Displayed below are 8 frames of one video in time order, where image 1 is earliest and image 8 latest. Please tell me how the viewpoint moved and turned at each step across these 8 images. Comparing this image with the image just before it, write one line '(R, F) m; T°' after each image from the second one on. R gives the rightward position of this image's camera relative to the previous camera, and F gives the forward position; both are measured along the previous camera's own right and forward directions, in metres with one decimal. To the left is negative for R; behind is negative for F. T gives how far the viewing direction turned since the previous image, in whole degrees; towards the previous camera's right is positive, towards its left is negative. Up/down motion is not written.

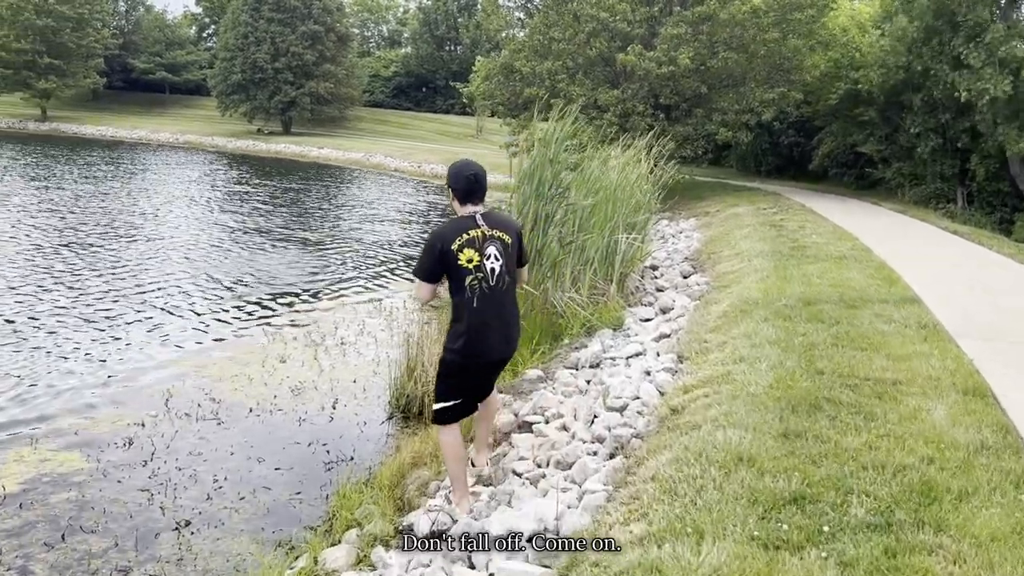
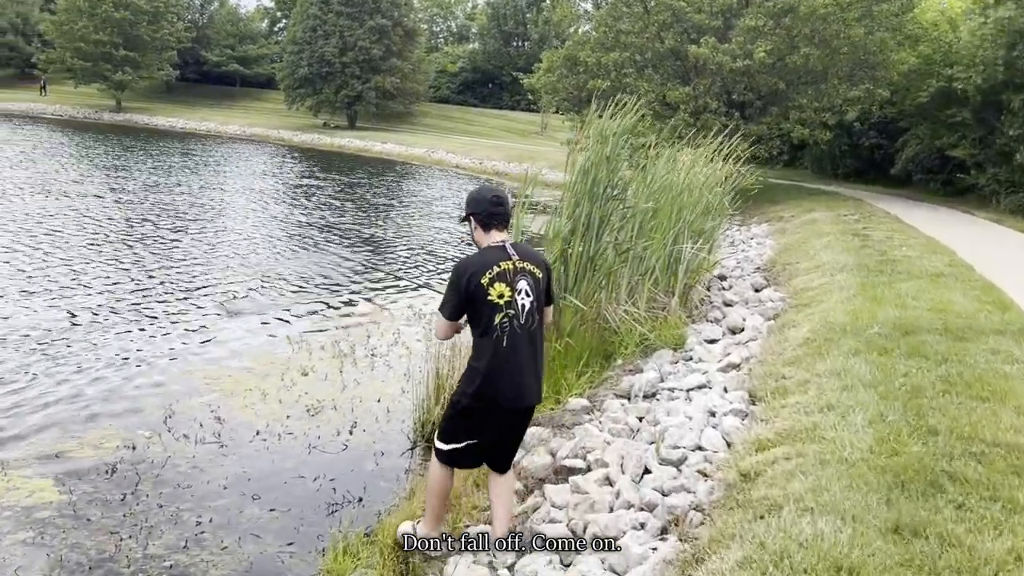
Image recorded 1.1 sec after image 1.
(+0.2, +1.0) m; -4°
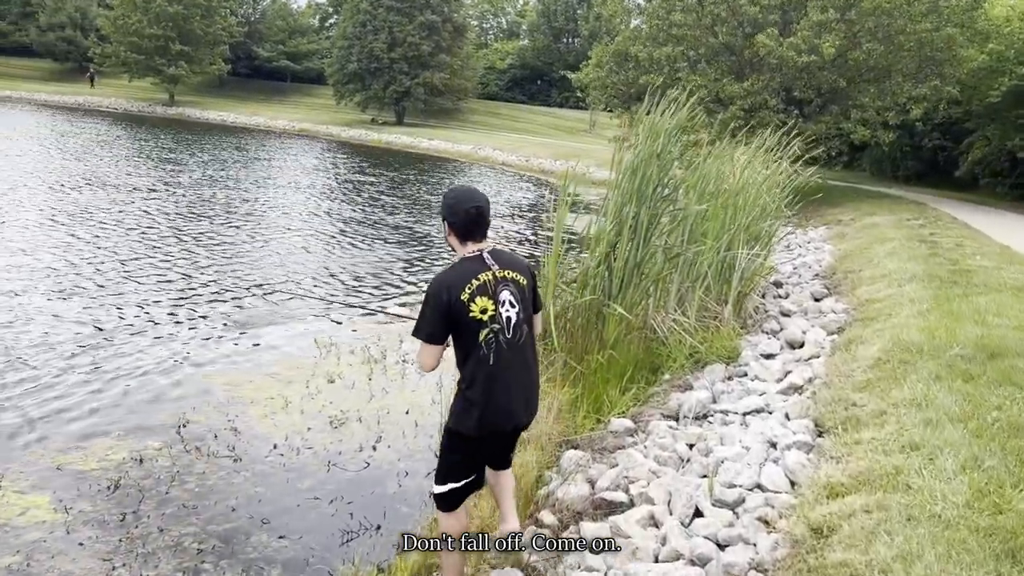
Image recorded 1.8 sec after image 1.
(0.0, +0.6) m; -3°
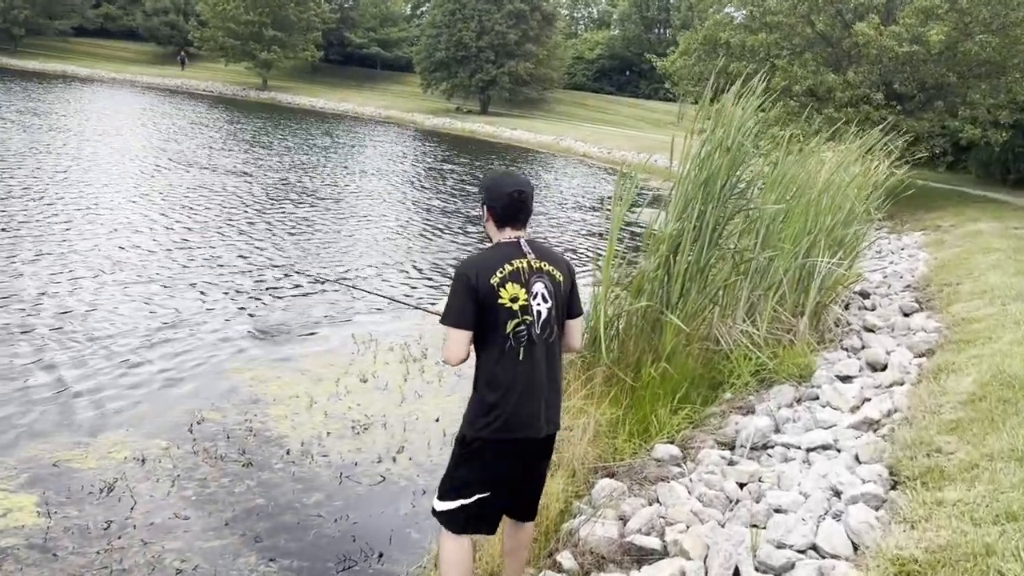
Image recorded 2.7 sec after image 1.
(+0.3, +0.7) m; -5°
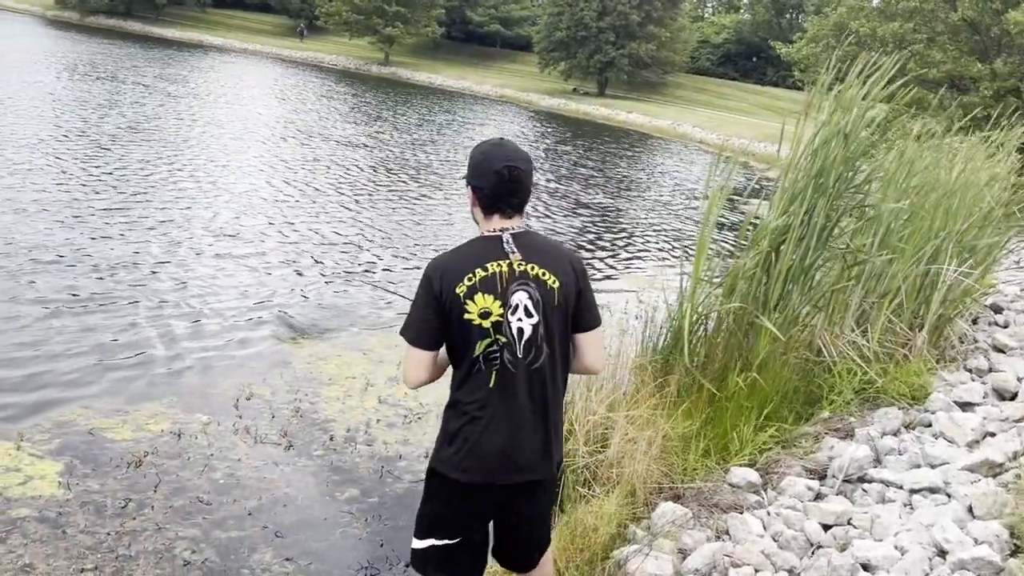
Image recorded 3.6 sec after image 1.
(+0.2, +0.6) m; -7°
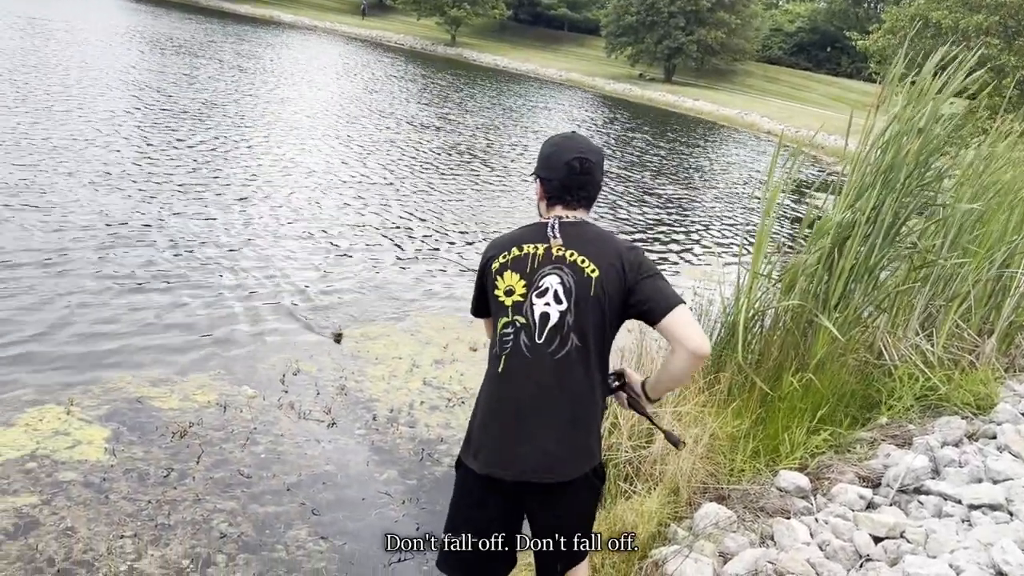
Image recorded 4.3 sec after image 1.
(0.0, +0.1) m; -4°
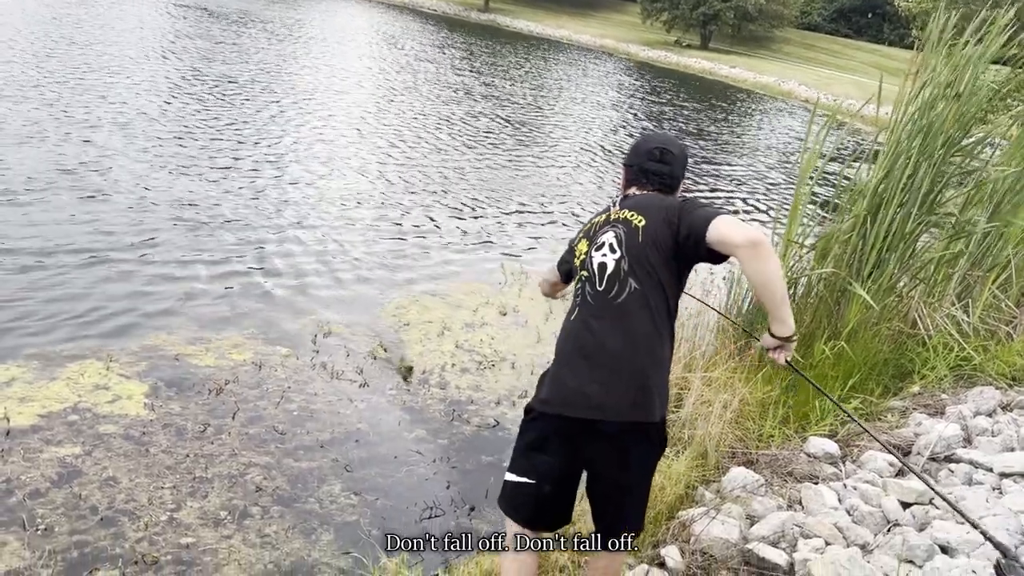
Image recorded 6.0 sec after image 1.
(0.0, 0.0) m; -2°
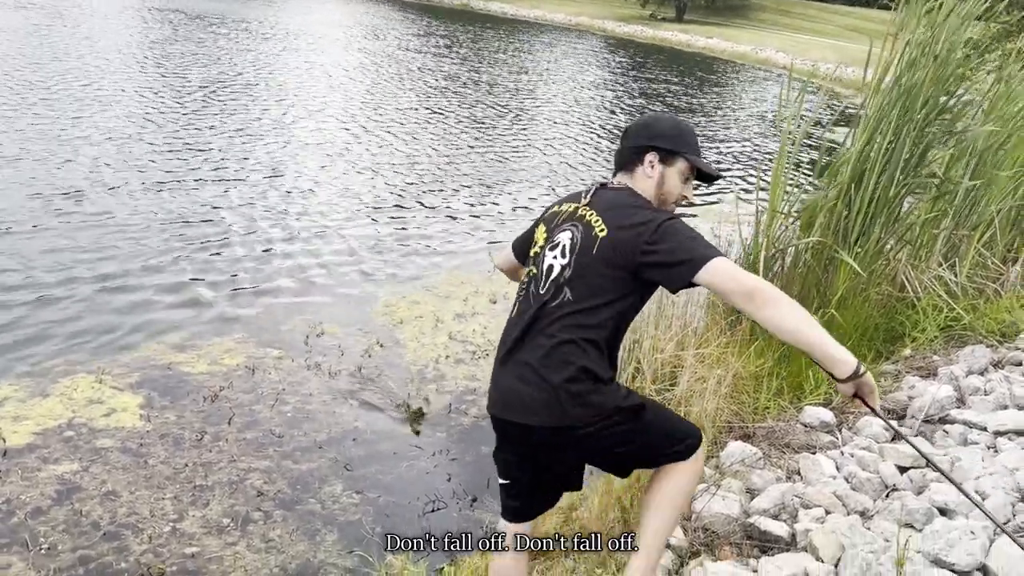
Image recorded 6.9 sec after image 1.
(0.0, 0.0) m; +1°
